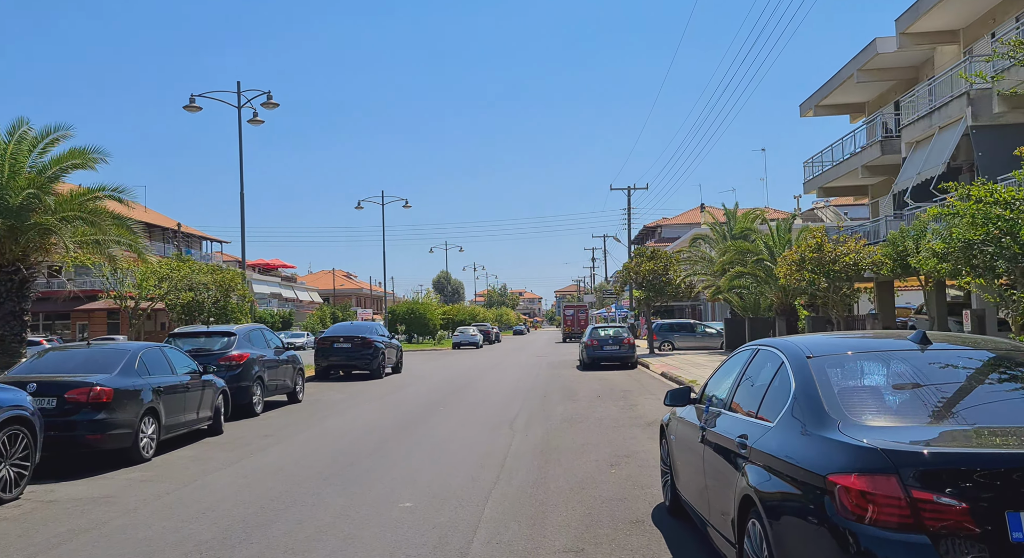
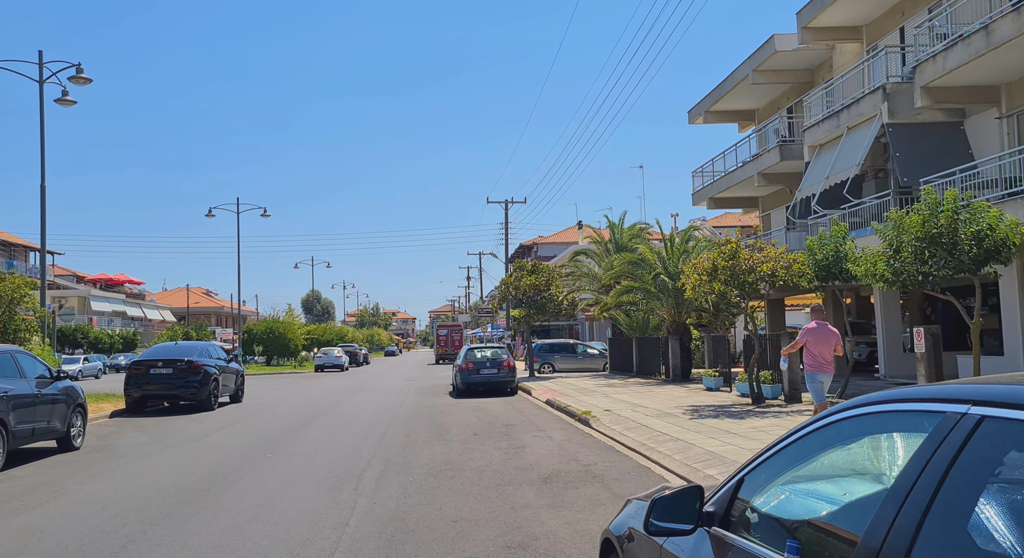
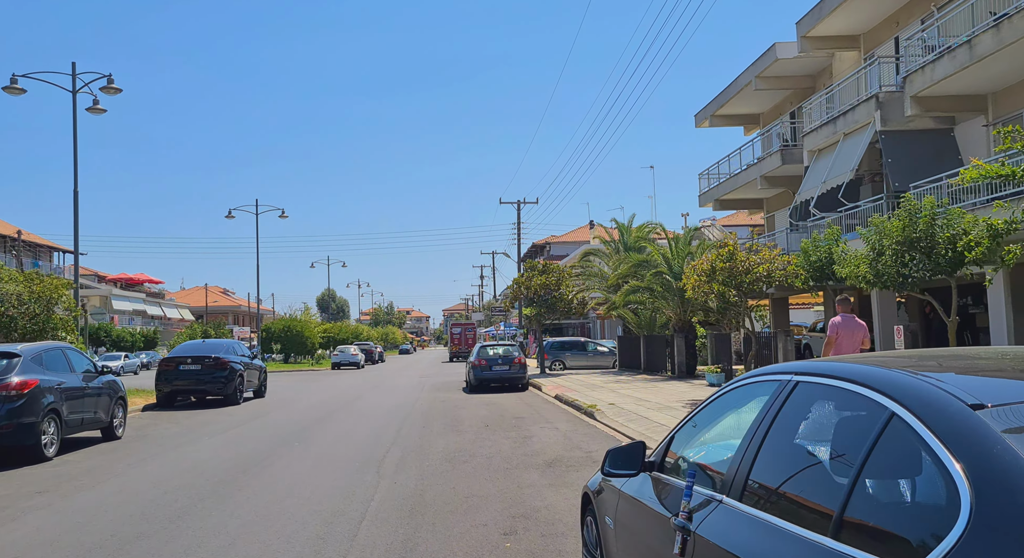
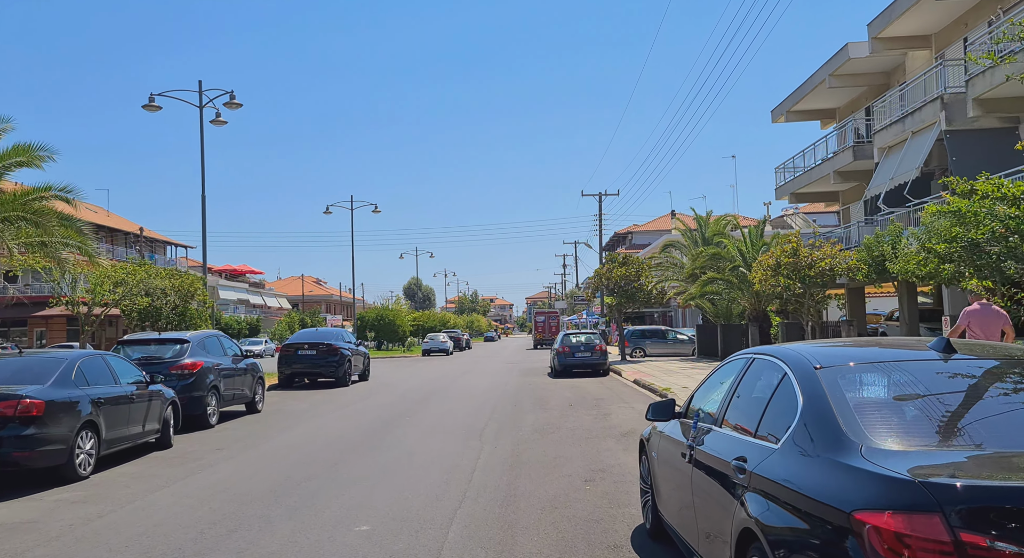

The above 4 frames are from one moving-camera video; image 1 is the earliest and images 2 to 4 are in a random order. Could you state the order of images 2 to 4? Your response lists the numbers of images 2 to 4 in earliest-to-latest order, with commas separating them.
4, 3, 2
